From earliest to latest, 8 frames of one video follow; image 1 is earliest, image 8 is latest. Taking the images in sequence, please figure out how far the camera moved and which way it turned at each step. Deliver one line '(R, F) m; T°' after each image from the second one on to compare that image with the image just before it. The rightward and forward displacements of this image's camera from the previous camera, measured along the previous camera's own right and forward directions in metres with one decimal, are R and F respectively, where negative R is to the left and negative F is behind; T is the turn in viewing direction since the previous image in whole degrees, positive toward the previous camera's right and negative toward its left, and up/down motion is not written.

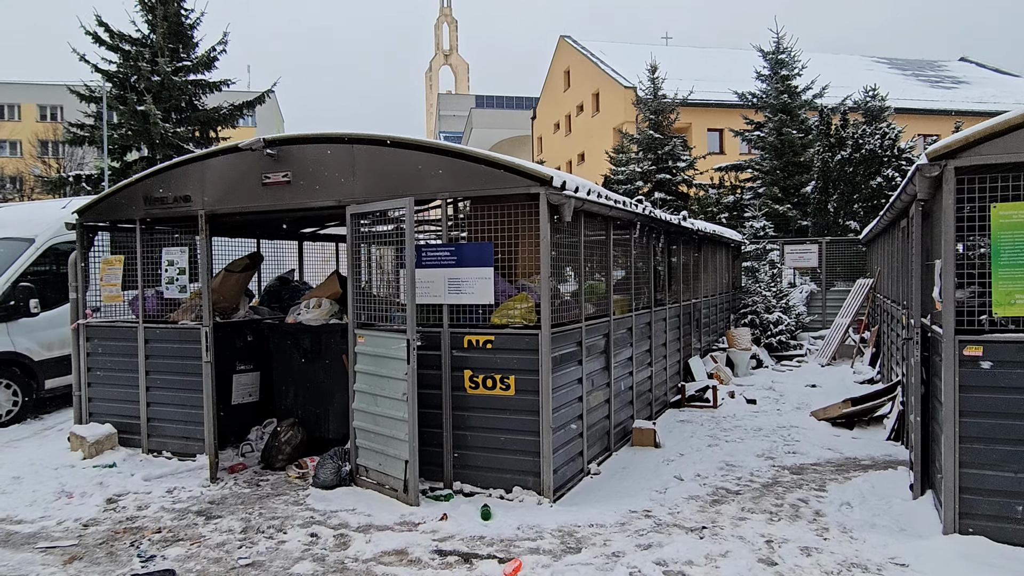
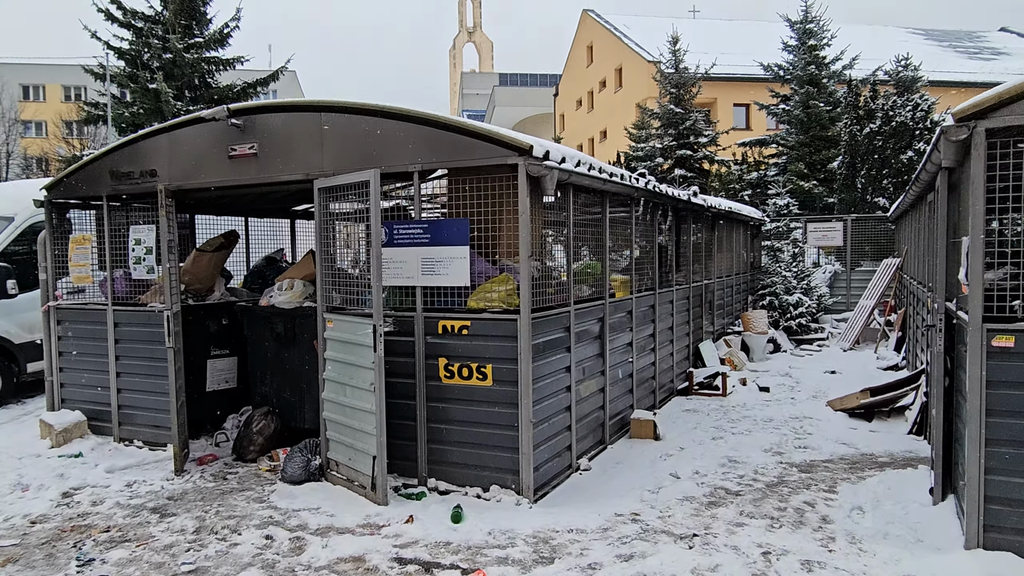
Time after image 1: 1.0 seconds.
(+0.3, +0.4) m; -2°
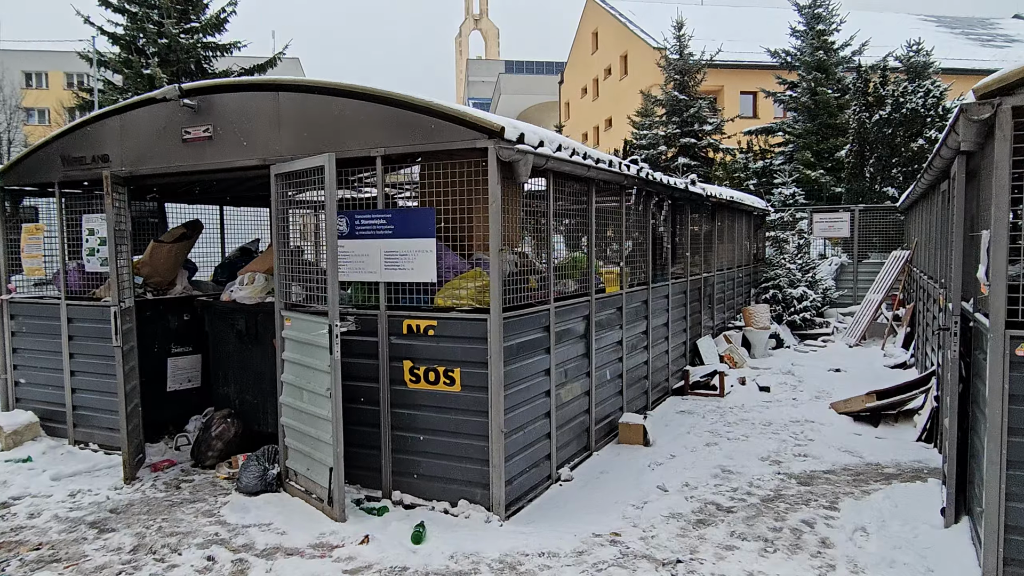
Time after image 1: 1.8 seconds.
(+0.2, +0.4) m; -1°
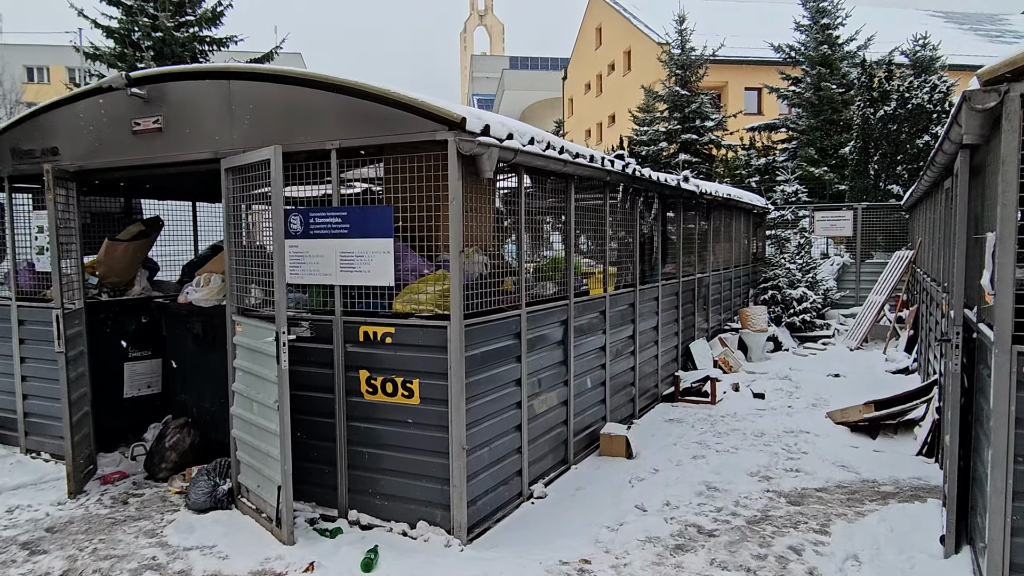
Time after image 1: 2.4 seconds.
(+0.2, +0.3) m; 0°
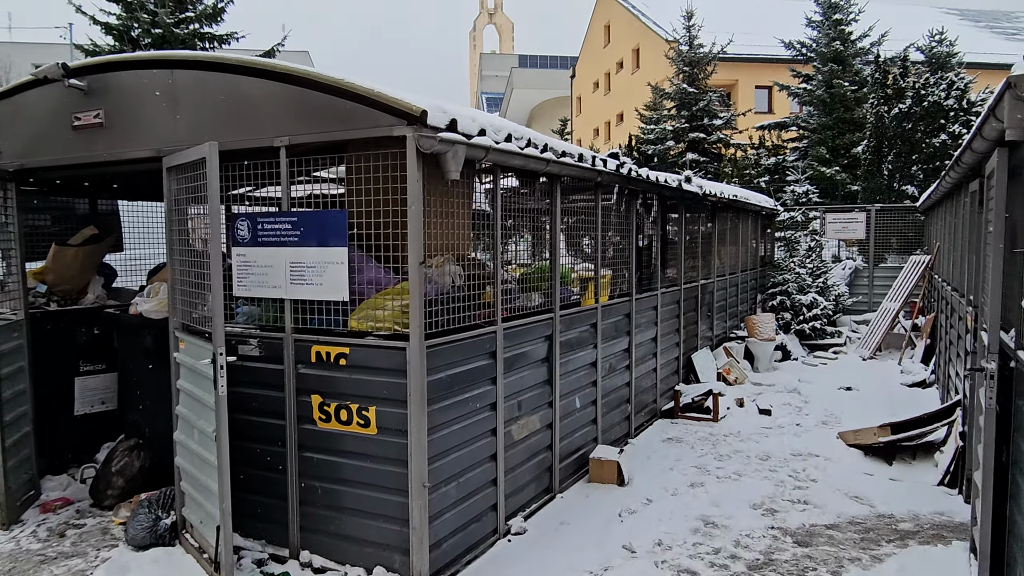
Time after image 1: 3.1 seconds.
(+0.2, +0.4) m; -1°
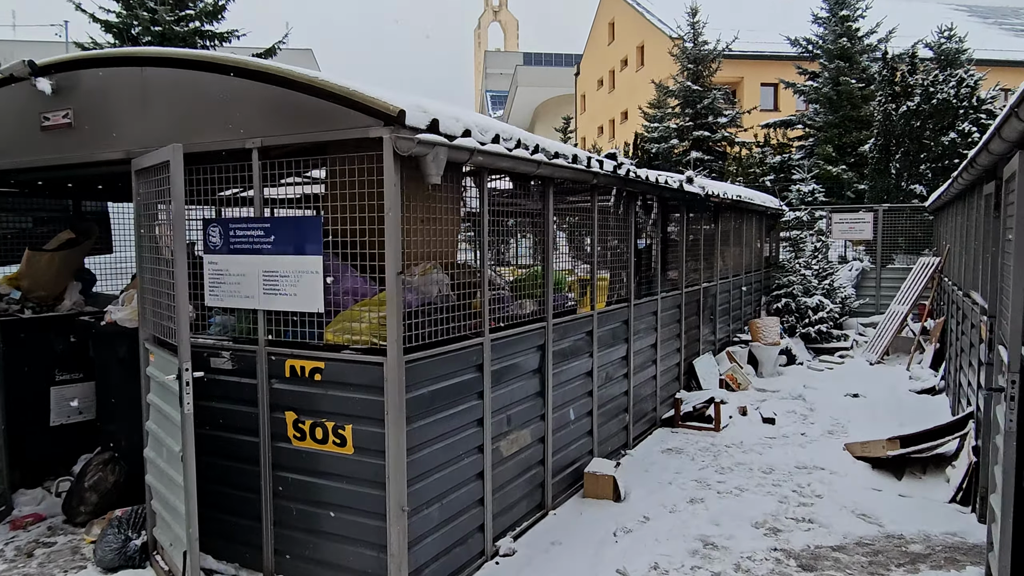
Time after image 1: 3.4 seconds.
(+0.1, +0.2) m; 0°
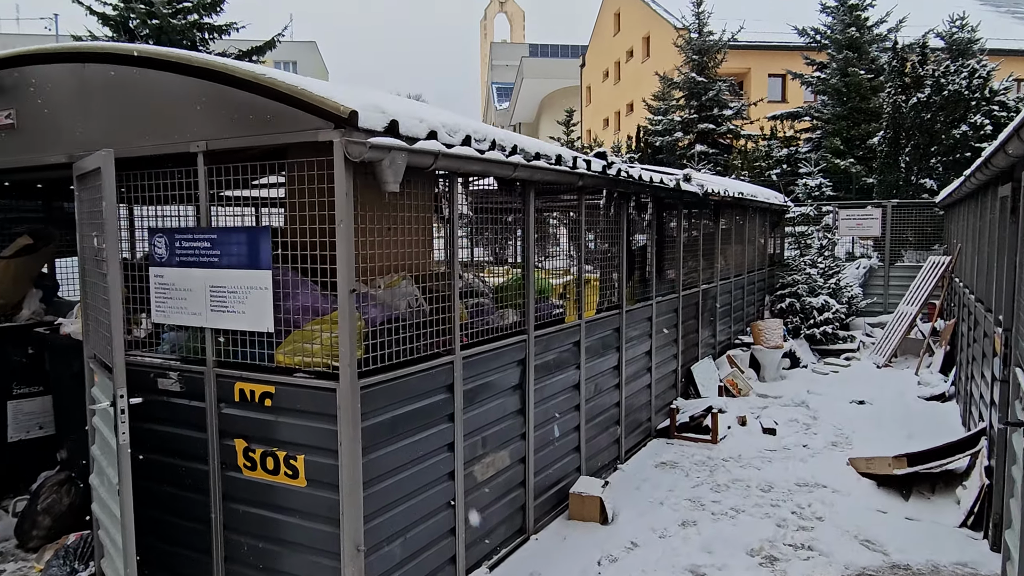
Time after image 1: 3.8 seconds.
(+0.2, +0.3) m; -1°
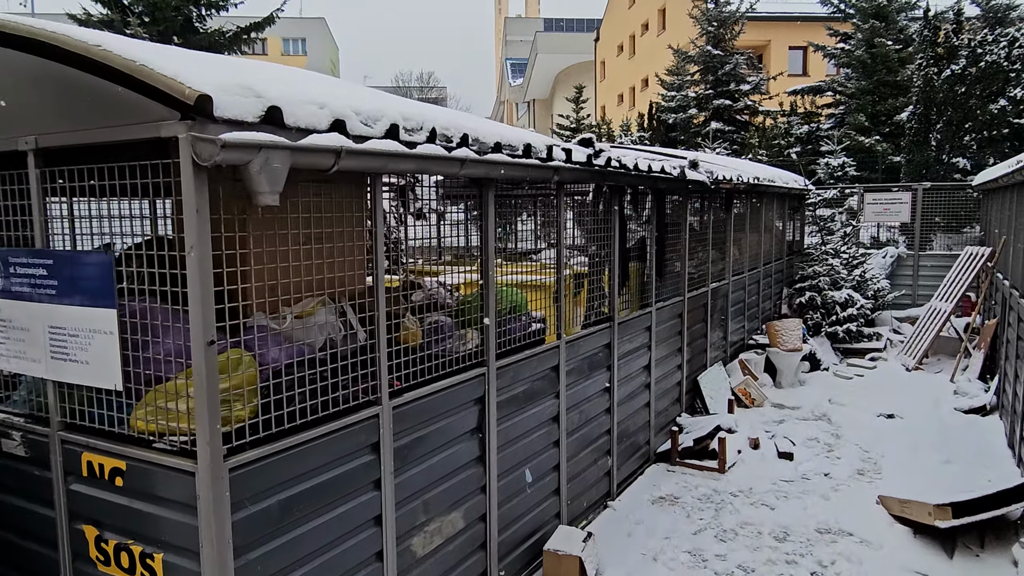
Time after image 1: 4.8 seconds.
(+0.3, +0.7) m; -1°
